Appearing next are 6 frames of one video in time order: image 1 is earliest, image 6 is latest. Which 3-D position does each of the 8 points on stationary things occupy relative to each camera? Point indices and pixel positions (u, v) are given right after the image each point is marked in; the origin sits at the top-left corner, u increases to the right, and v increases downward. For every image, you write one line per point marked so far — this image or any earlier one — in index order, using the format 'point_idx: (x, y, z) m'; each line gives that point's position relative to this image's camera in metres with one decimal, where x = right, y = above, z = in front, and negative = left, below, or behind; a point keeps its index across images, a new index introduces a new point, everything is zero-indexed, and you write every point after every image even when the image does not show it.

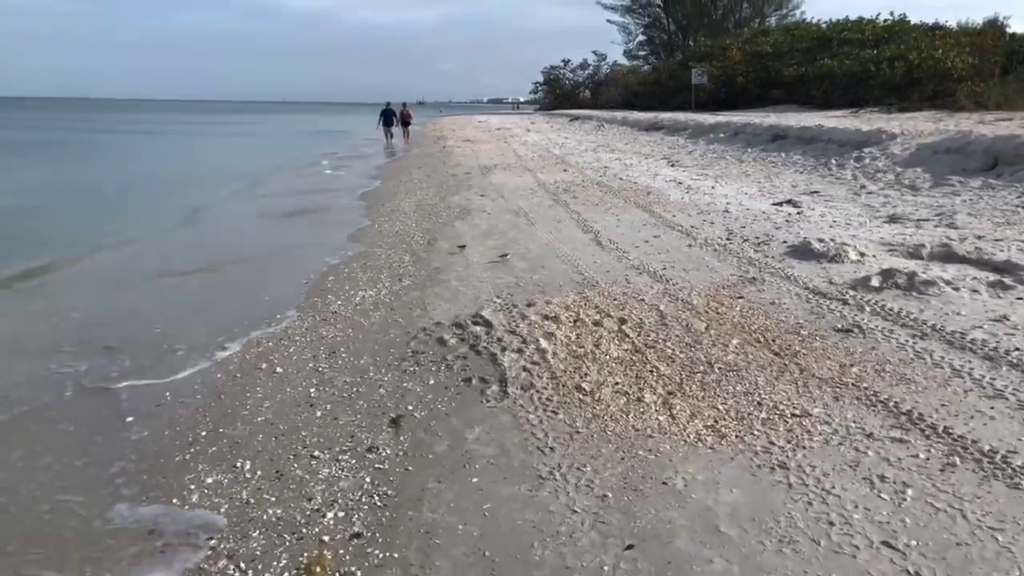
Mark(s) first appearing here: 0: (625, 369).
0: (+0.7, -0.5, +4.8) m
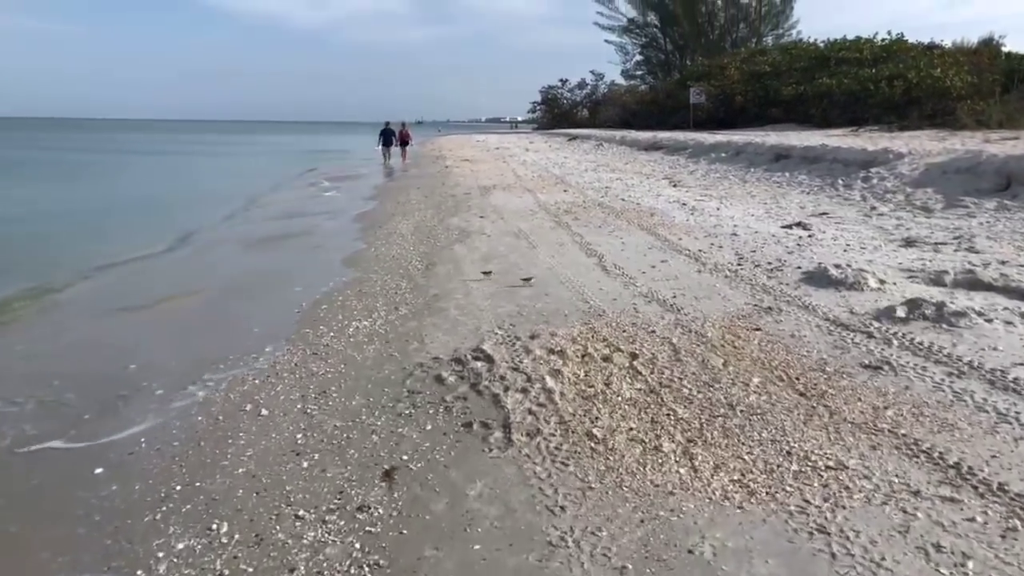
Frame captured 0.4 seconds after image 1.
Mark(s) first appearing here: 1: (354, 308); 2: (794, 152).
0: (+0.7, -0.7, +4.5) m
1: (-1.5, -0.2, +7.6) m
2: (+6.5, +3.1, +17.9) m
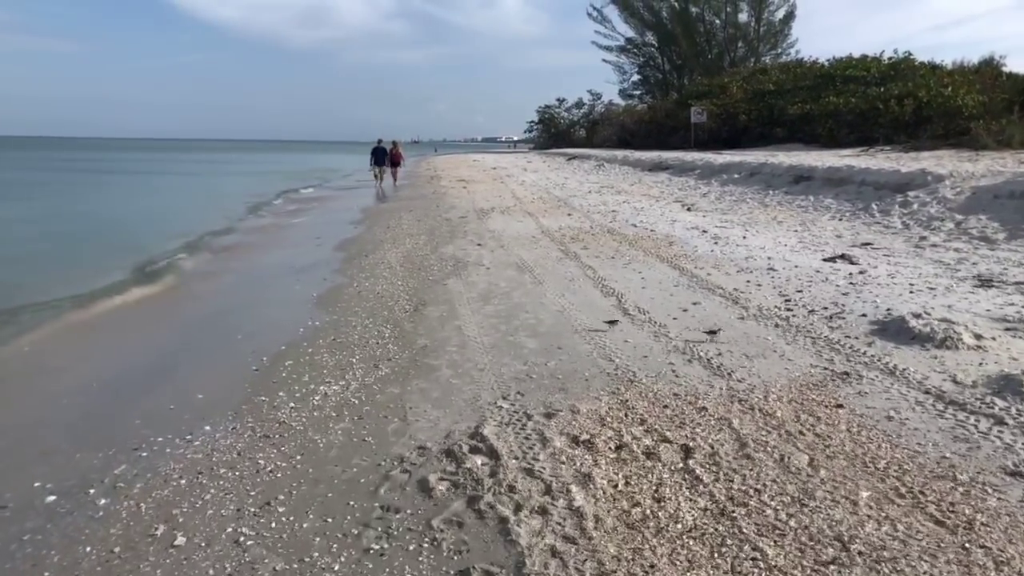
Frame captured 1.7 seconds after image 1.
0: (+0.8, -1.1, +3.1) m
1: (-1.5, -0.6, +6.2) m
2: (+6.5, +2.4, +16.7) m
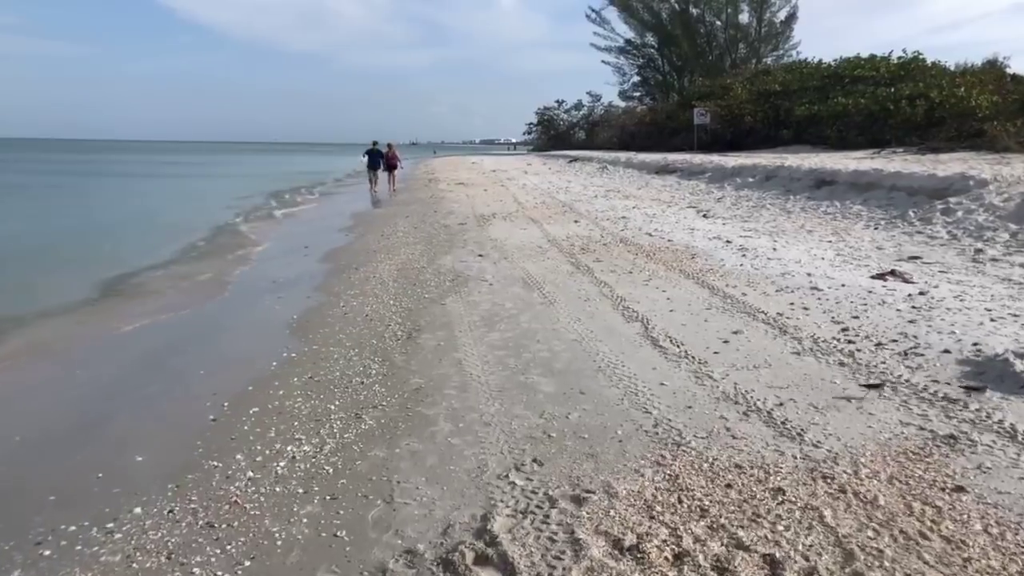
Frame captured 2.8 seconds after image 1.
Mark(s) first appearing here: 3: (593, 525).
0: (+0.9, -1.3, +2.0) m
1: (-1.4, -0.8, +5.1) m
2: (+6.6, +2.2, +15.6) m
3: (+0.3, -1.0, +3.3) m
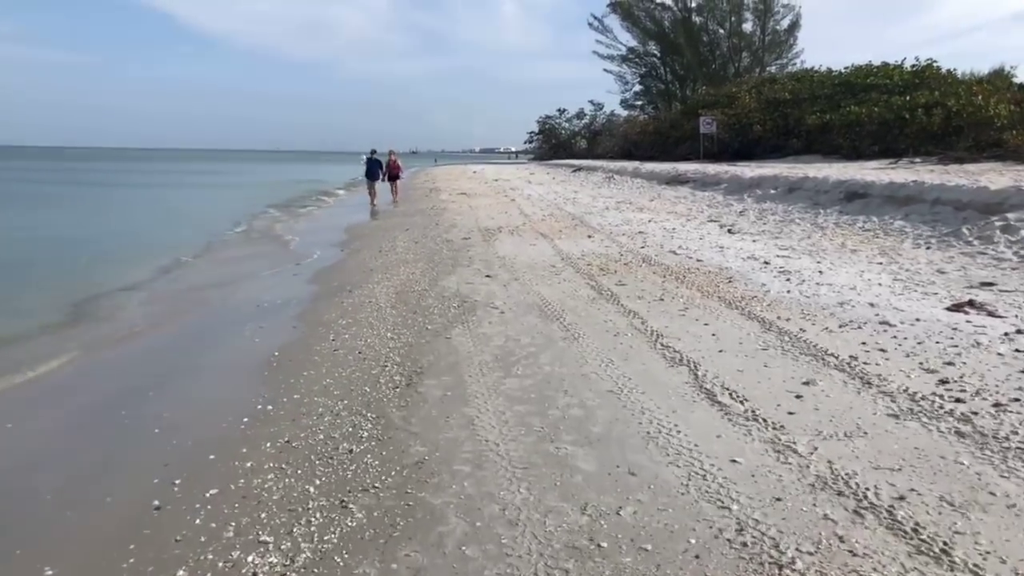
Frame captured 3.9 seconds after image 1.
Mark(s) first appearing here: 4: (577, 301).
0: (+1.0, -1.5, +0.8) m
1: (-1.2, -1.1, +4.0) m
2: (+6.7, +1.8, +14.5) m
3: (+0.5, -1.2, +2.2) m
4: (+0.7, -0.1, +8.6) m
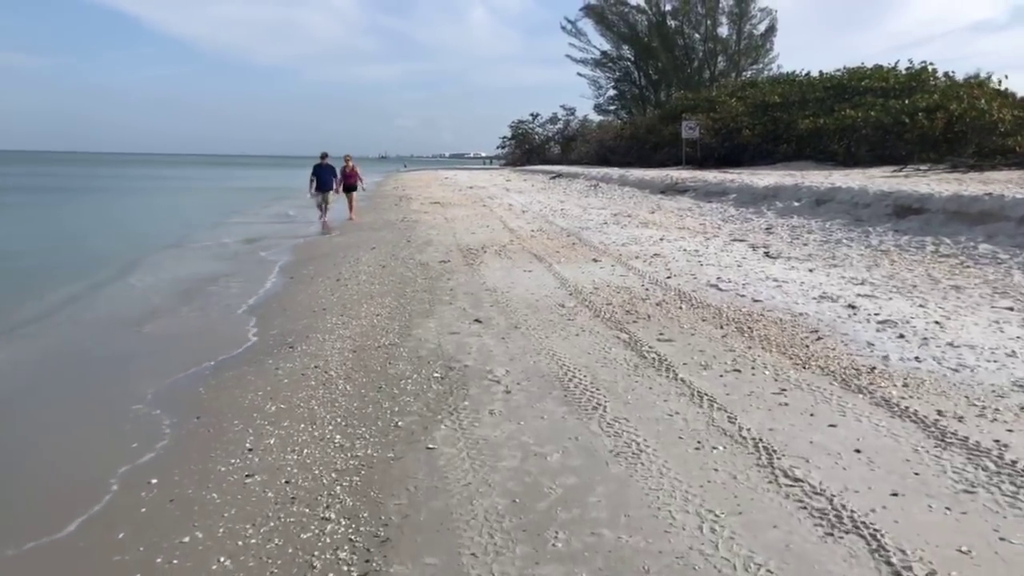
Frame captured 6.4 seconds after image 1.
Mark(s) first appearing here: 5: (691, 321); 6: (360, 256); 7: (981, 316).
0: (+1.4, -1.9, -1.7) m
1: (-1.0, -1.6, +1.3) m
2: (+6.5, +1.3, +12.2) m
3: (+0.8, -1.7, -0.4) m
4: (+0.8, -0.6, +6.0) m
5: (+1.7, -0.3, +7.3) m
6: (-2.7, +0.6, +13.7) m
7: (+4.1, -0.3, +6.7) m
